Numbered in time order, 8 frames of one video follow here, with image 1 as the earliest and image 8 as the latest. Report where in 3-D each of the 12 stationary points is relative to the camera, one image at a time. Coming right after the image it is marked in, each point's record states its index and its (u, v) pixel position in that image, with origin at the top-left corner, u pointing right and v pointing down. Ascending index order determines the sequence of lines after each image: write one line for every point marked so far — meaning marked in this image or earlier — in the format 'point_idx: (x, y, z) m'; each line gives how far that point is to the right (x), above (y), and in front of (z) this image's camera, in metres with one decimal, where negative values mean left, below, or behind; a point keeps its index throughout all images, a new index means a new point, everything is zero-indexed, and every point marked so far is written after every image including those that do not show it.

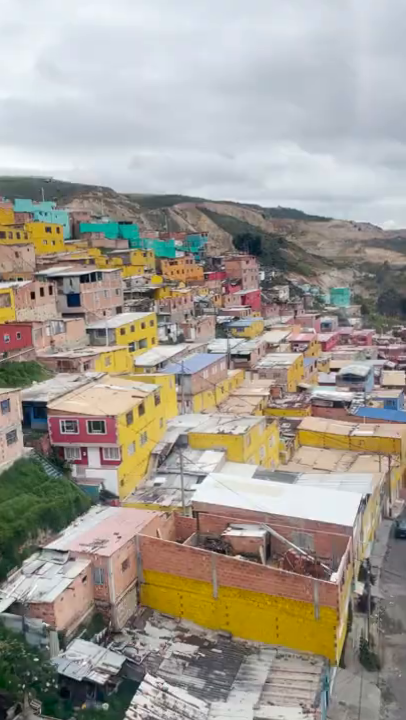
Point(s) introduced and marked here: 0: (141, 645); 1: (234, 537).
0: (-1.6, -7.4, +16.4) m
1: (+1.0, -5.3, +18.8) m
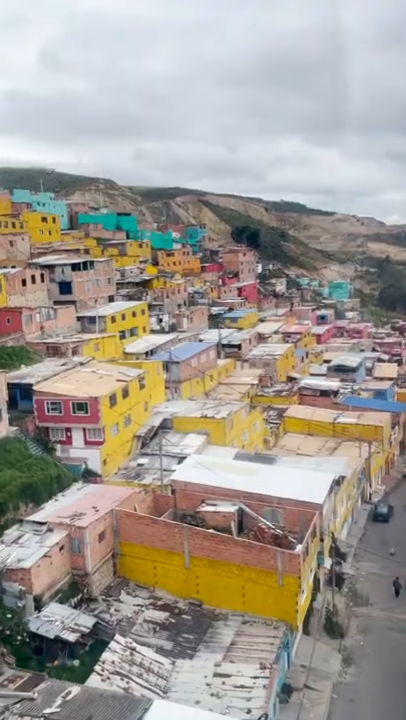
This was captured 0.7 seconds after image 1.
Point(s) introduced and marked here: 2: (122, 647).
0: (-2.4, -6.9, +17.3) m
1: (+0.2, -4.7, +19.7) m
2: (-1.9, -6.8, +14.8) m
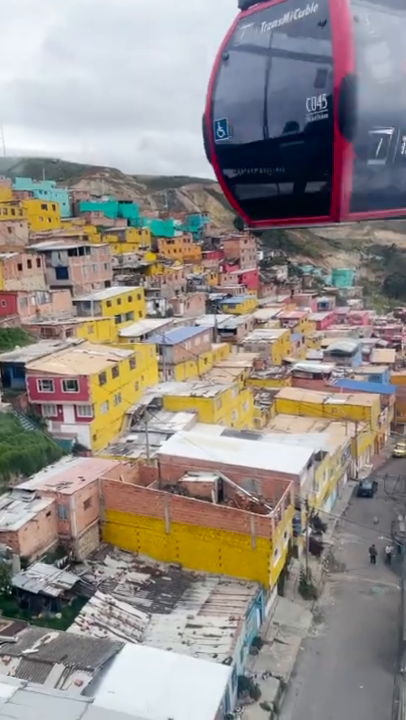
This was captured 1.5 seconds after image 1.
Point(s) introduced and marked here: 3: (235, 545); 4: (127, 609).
0: (-3.0, -6.2, +18.3) m
1: (-0.4, -4.0, +20.6) m
2: (-2.5, -6.1, +15.8) m
3: (+0.9, -5.3, +18.0) m
4: (-1.9, -6.3, +15.9) m
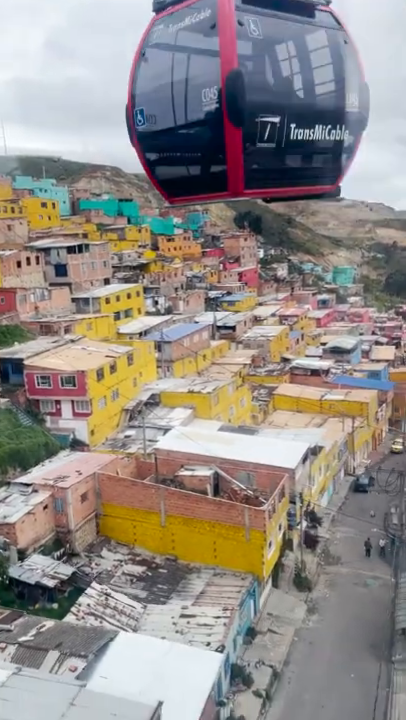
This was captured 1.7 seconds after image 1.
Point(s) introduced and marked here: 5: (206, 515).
0: (-3.2, -6.0, +18.6) m
1: (-0.6, -3.8, +20.9) m
2: (-2.7, -6.0, +16.1) m
3: (+0.8, -5.1, +18.2) m
4: (-2.1, -6.1, +16.1) m
5: (+0.1, -4.5, +18.4) m
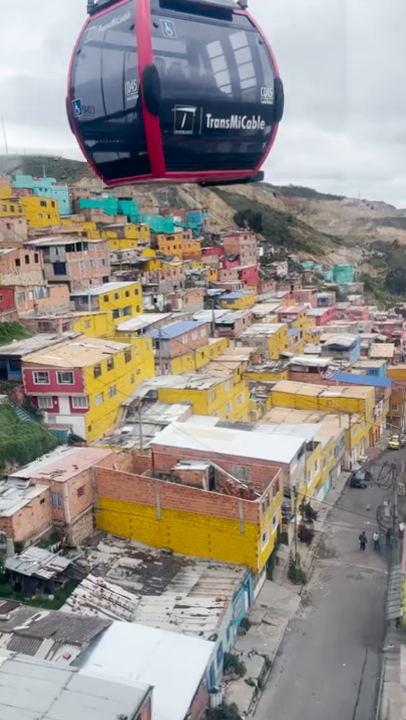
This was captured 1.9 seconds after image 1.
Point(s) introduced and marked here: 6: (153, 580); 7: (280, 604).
0: (-3.3, -5.9, +18.8) m
1: (-0.7, -3.7, +21.1) m
2: (-2.8, -5.8, +16.3) m
3: (+0.6, -5.0, +18.4) m
4: (-2.2, -6.0, +16.4) m
5: (-0.1, -4.4, +18.7) m
6: (-1.4, -6.2, +17.7) m
7: (+2.2, -7.1, +18.2) m
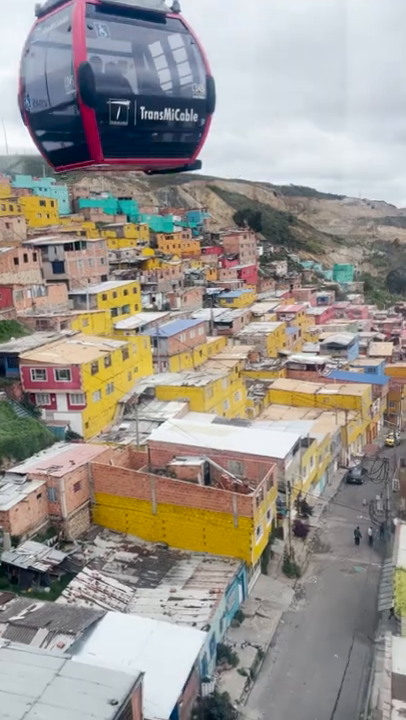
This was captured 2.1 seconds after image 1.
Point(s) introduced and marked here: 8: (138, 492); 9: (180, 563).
0: (-3.5, -5.8, +19.0) m
1: (-0.9, -3.6, +21.3) m
2: (-3.0, -5.7, +16.5) m
3: (+0.5, -4.9, +18.6) m
4: (-2.4, -5.9, +16.6) m
5: (-0.2, -4.3, +18.9) m
6: (-1.6, -6.1, +17.9) m
7: (+2.1, -7.0, +18.5) m
8: (-2.0, -4.1, +19.8) m
9: (-0.7, -6.0, +18.6) m
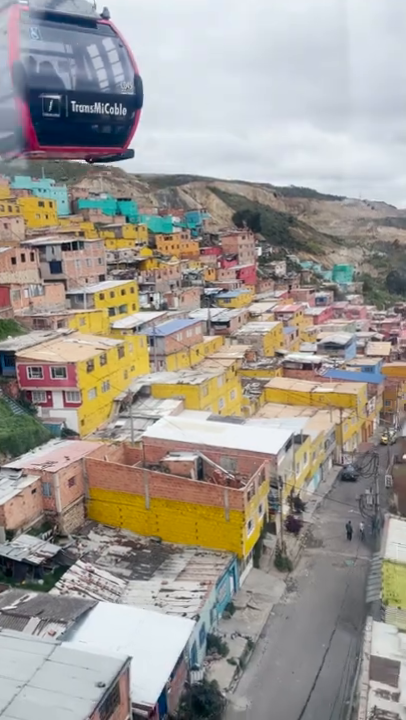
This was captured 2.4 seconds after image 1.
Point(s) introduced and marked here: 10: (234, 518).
0: (-3.7, -5.7, +19.3) m
1: (-1.1, -3.5, +21.6) m
2: (-3.2, -5.6, +16.8) m
3: (+0.2, -4.7, +18.9) m
4: (-2.6, -5.8, +16.8) m
5: (-0.5, -4.1, +19.1) m
6: (-1.8, -6.0, +18.2) m
7: (+1.8, -6.8, +18.7) m
8: (-2.3, -4.0, +20.1) m
9: (-0.9, -5.9, +18.8) m
10: (+0.9, -4.7, +18.6) m
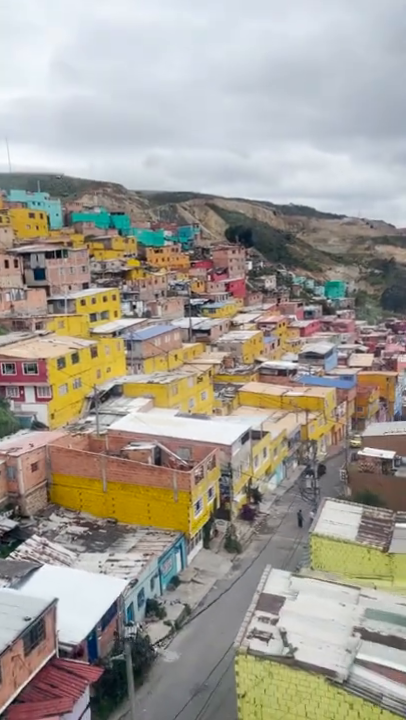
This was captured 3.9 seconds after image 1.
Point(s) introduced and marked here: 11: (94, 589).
0: (-5.3, -5.4, +20.6) m
1: (-2.7, -3.3, +23.0) m
2: (-4.8, -5.3, +18.1) m
3: (-1.3, -4.5, +20.3) m
4: (-4.2, -5.4, +18.2) m
5: (-2.0, -3.9, +20.5) m
6: (-3.4, -5.7, +19.5) m
7: (+0.3, -6.6, +20.0) m
8: (-3.8, -3.8, +21.4) m
9: (-2.5, -5.6, +20.2) m
10: (-0.6, -4.4, +20.0) m
11: (-2.5, -5.2, +14.4) m
